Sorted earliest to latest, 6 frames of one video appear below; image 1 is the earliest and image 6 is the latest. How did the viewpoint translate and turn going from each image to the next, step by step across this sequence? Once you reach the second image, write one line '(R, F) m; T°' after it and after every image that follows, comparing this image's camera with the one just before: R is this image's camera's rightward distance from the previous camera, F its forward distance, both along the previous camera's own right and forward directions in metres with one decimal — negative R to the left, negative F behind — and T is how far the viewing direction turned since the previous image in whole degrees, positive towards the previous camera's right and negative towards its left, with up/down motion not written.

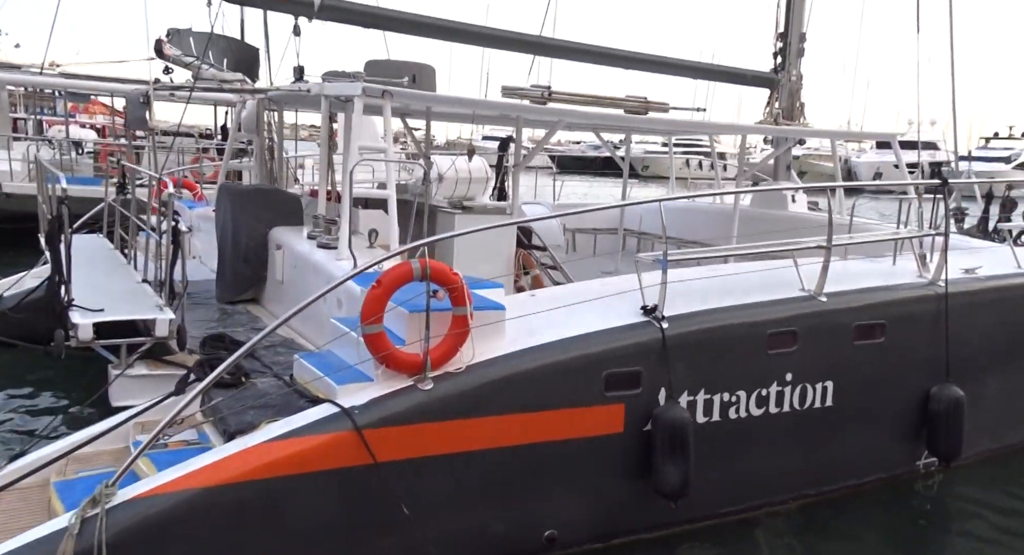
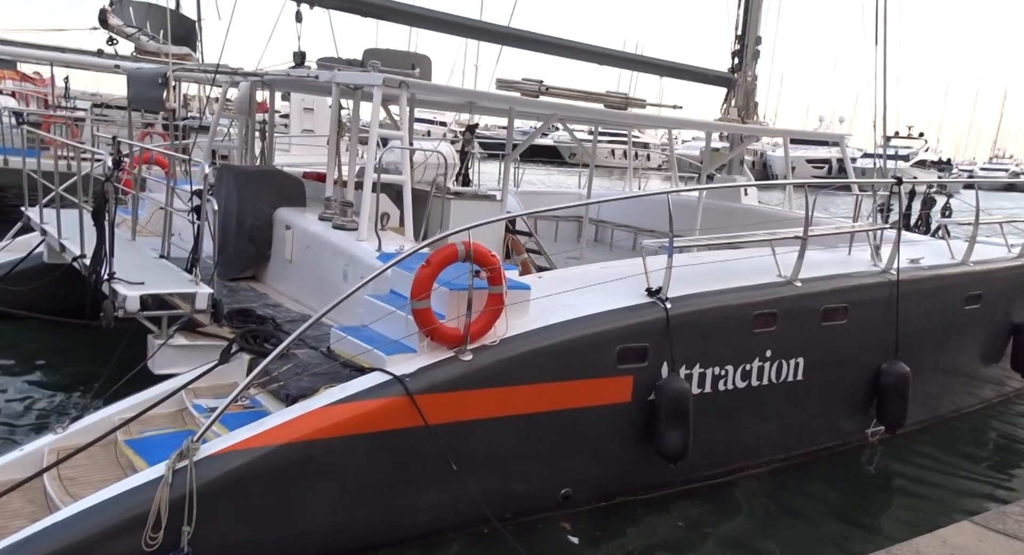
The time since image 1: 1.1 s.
(-0.5, -0.3) m; +6°
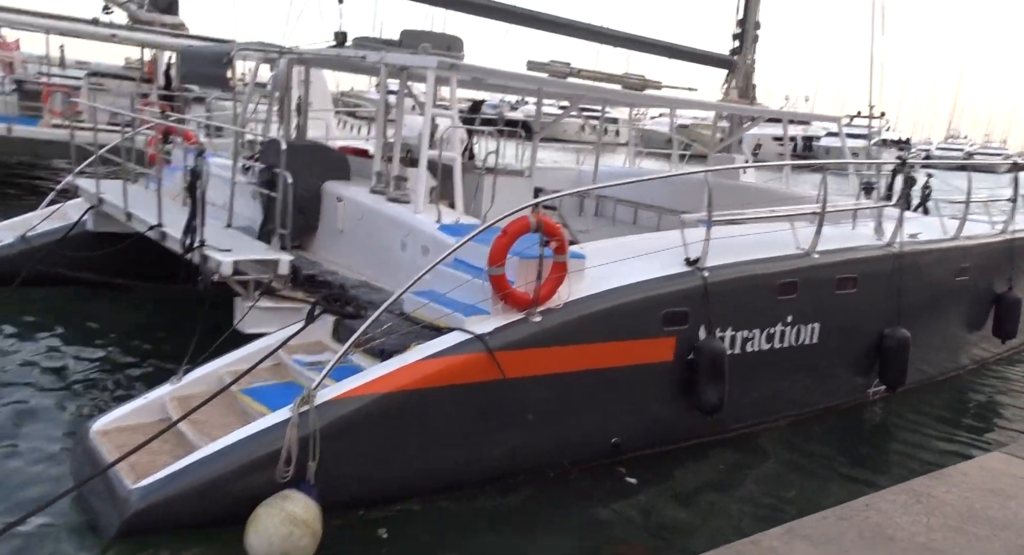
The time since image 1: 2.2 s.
(-0.5, -0.4) m; +3°
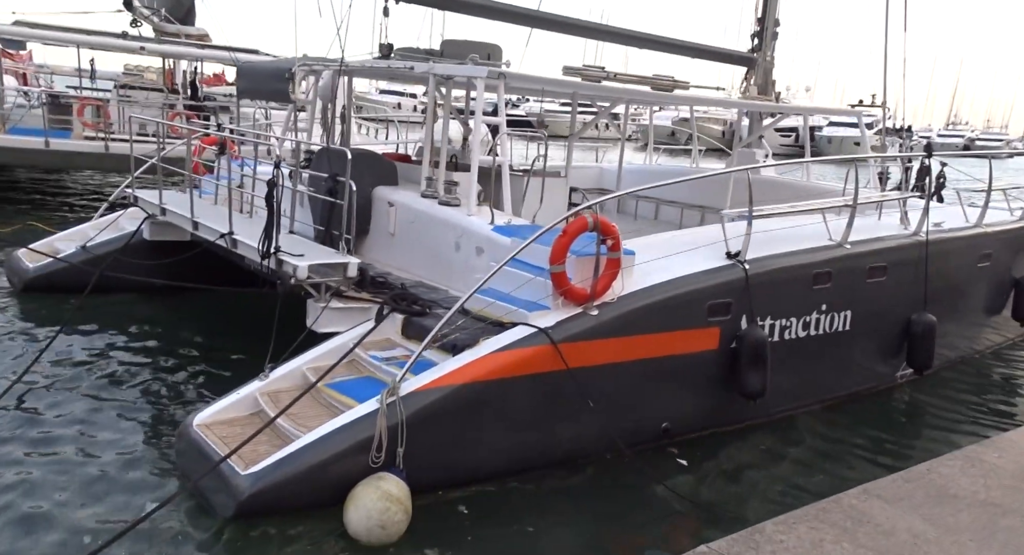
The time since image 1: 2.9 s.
(-0.3, -0.3) m; 0°
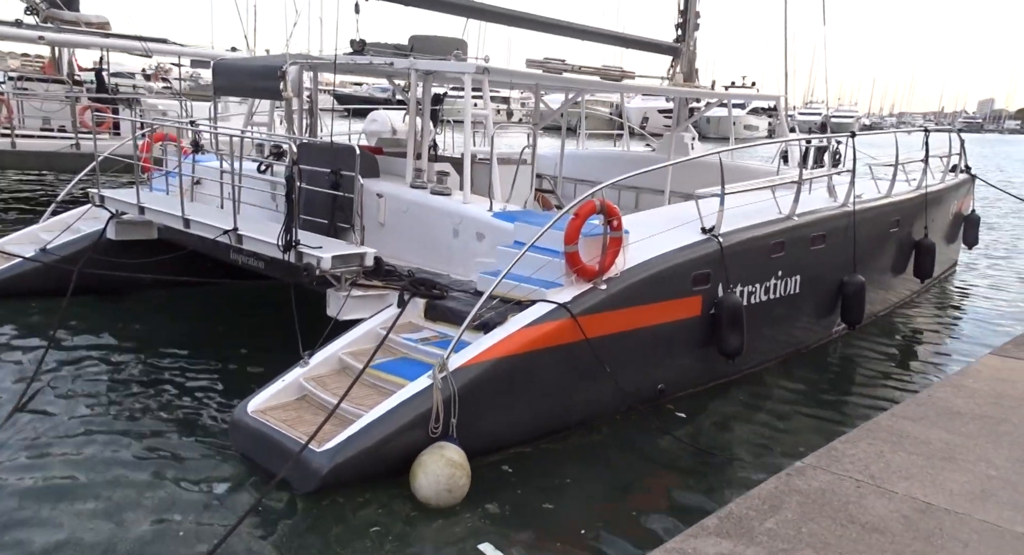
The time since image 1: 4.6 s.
(-0.7, -0.4) m; +8°
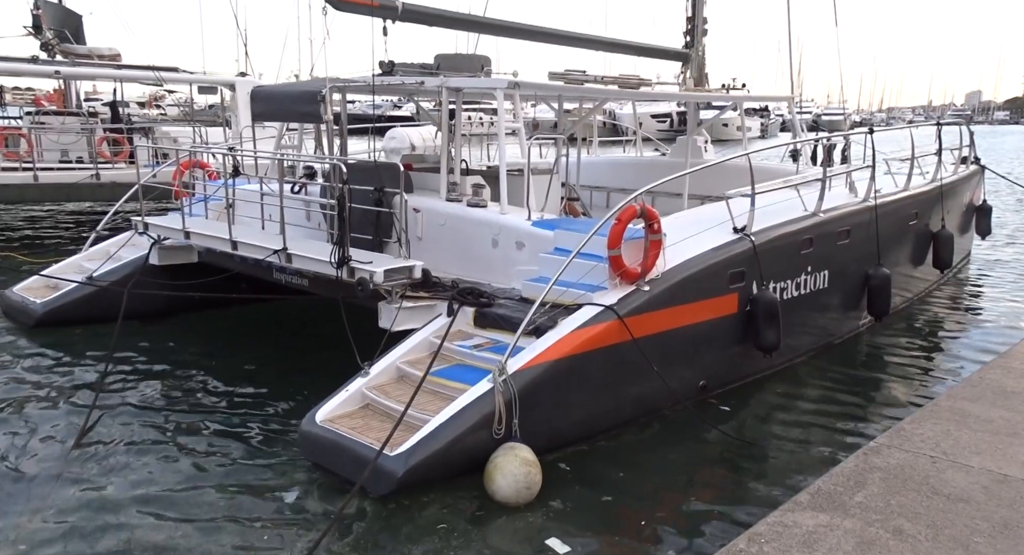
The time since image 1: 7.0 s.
(-0.3, -0.2) m; 0°
